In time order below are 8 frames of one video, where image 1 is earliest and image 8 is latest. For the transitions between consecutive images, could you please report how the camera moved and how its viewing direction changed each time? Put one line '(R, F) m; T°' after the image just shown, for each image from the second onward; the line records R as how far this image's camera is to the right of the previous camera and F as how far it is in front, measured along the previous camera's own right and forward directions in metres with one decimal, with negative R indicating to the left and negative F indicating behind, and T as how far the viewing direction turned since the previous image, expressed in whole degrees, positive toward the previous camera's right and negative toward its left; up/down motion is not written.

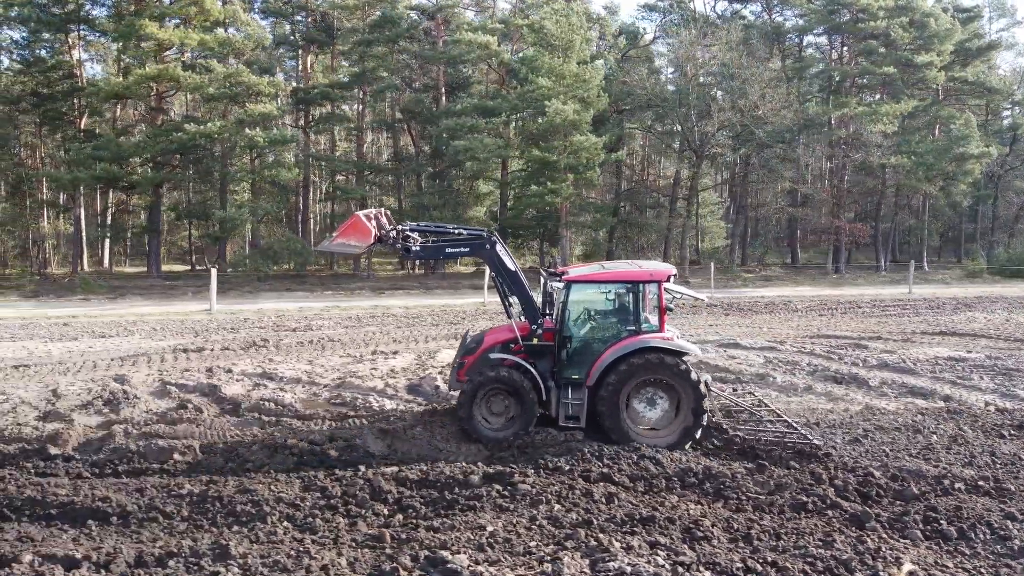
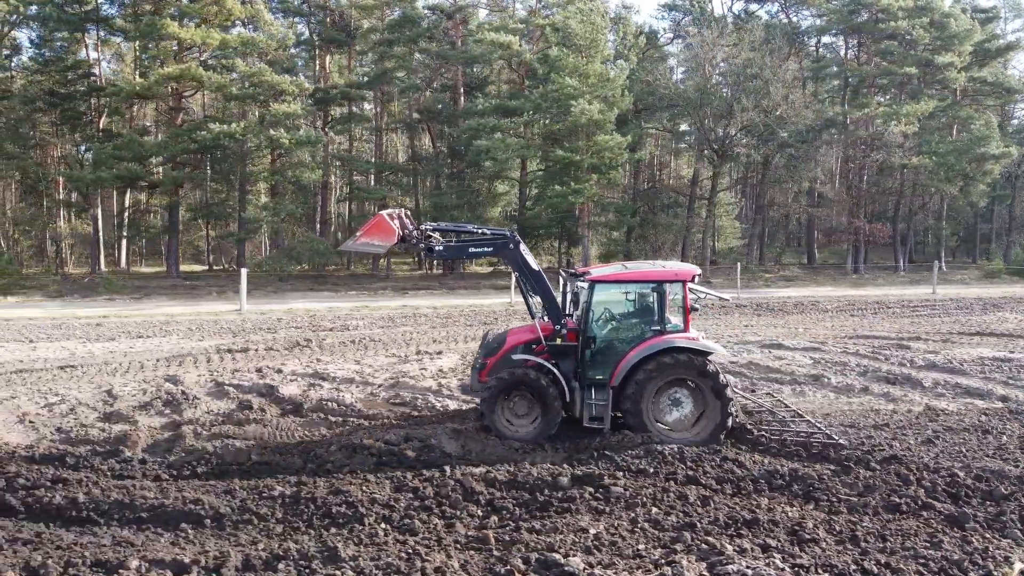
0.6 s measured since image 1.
(-0.8, +0.1) m; 0°
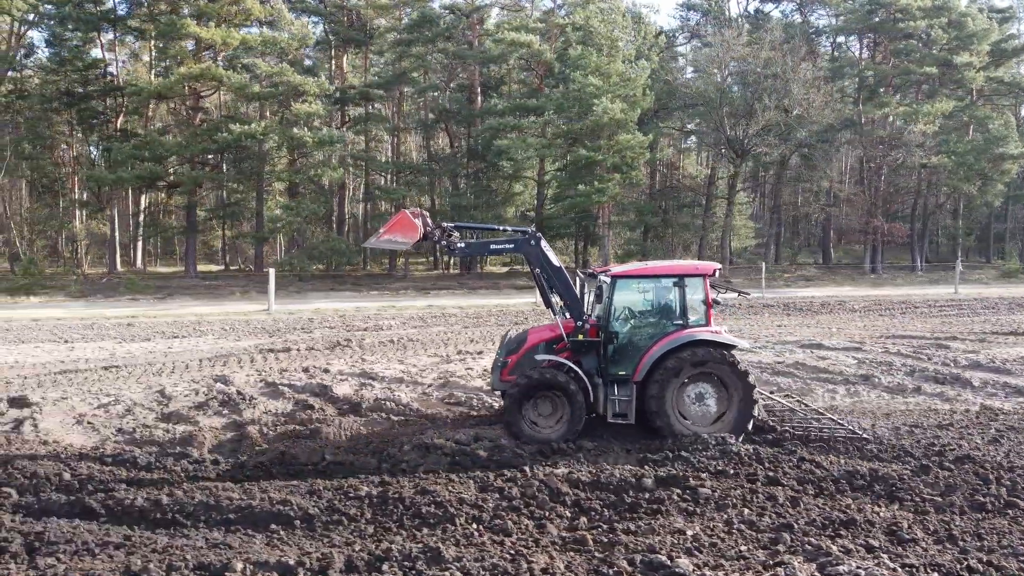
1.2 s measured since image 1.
(-0.7, +0.1) m; 0°
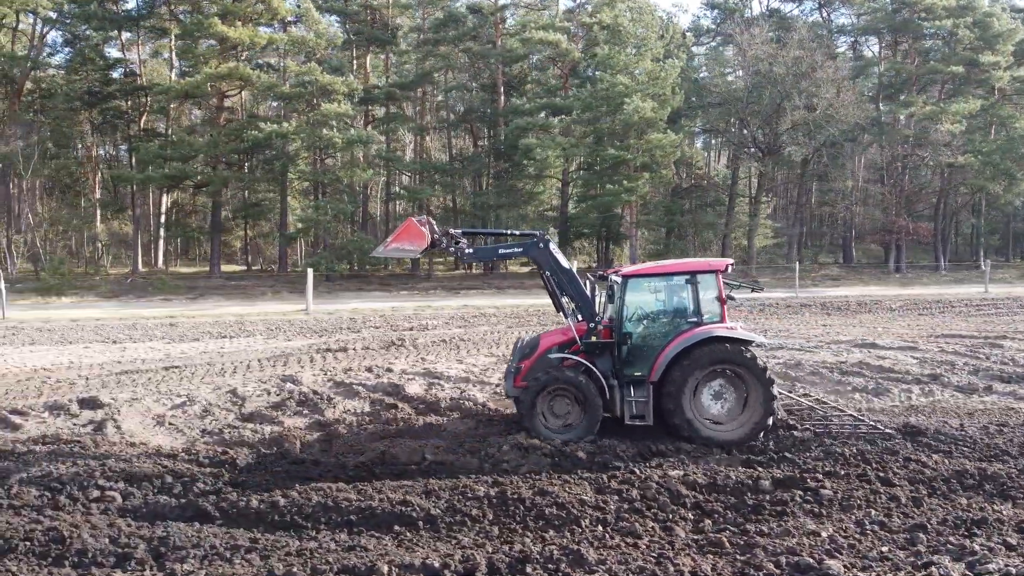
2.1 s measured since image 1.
(-1.0, +0.1) m; 0°
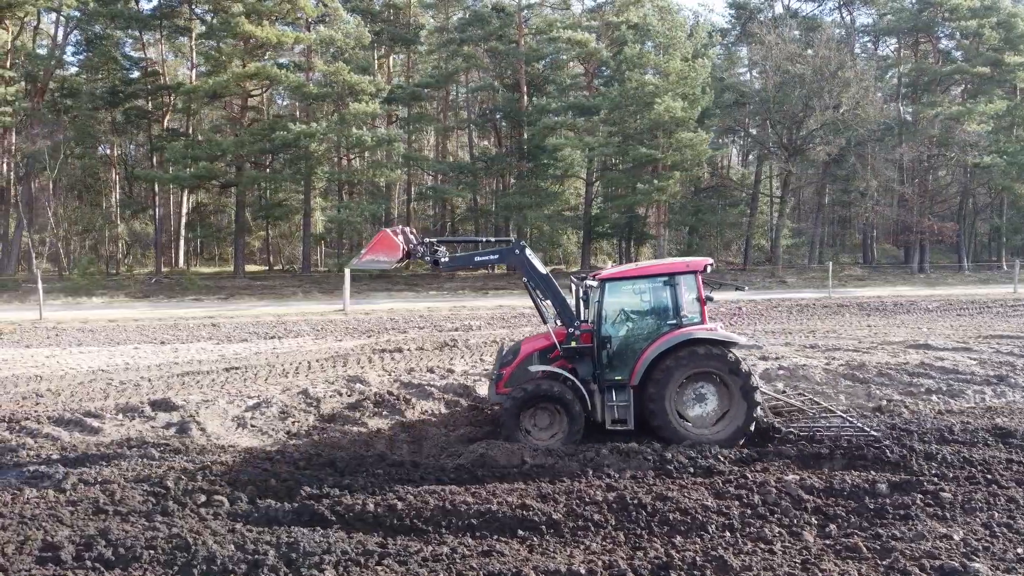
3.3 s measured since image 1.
(-1.0, +0.1) m; 0°
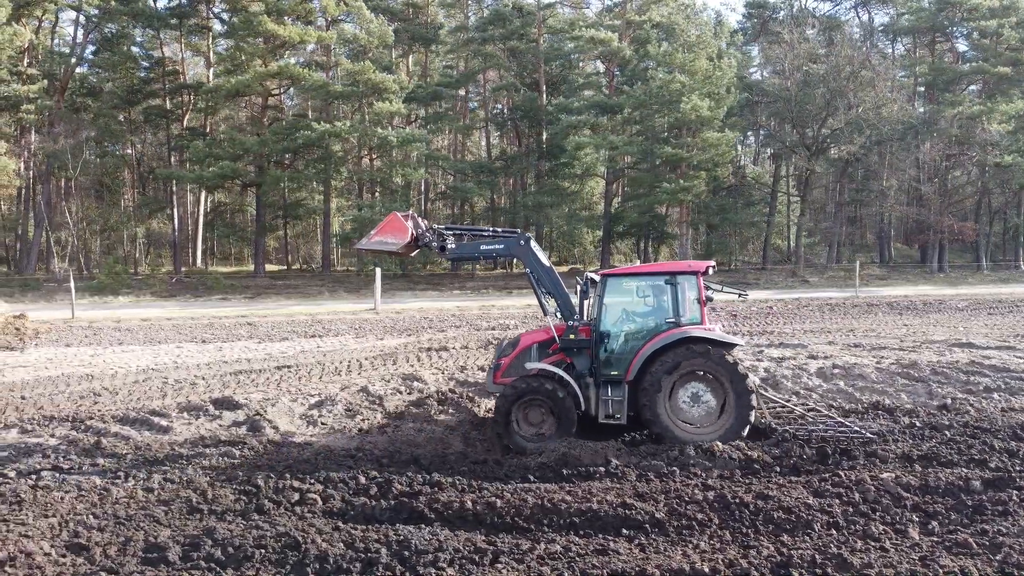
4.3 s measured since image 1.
(-0.8, 0.0) m; 0°
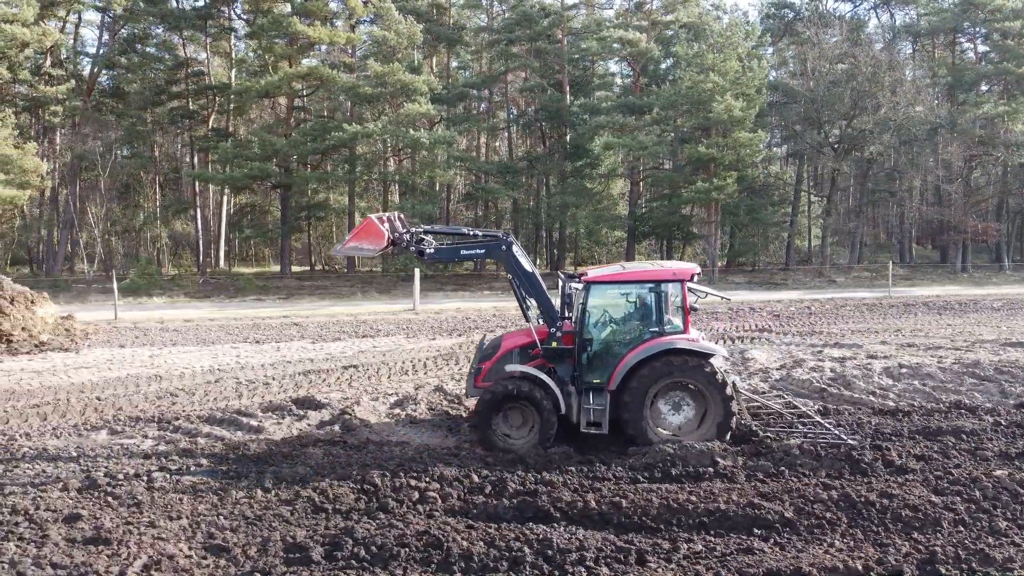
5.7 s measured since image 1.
(-1.0, 0.0) m; 0°
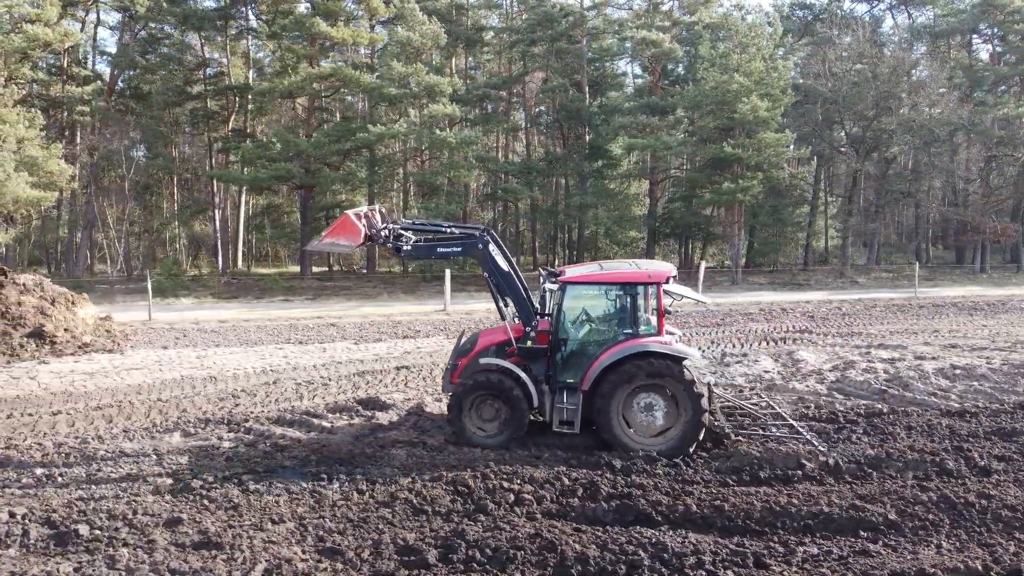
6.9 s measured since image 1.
(-0.8, 0.0) m; 0°
